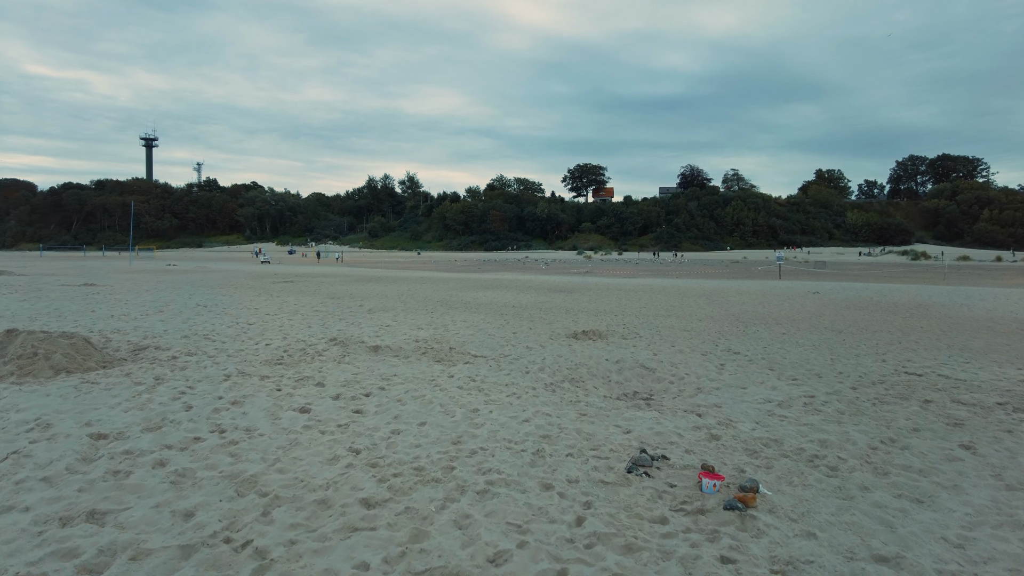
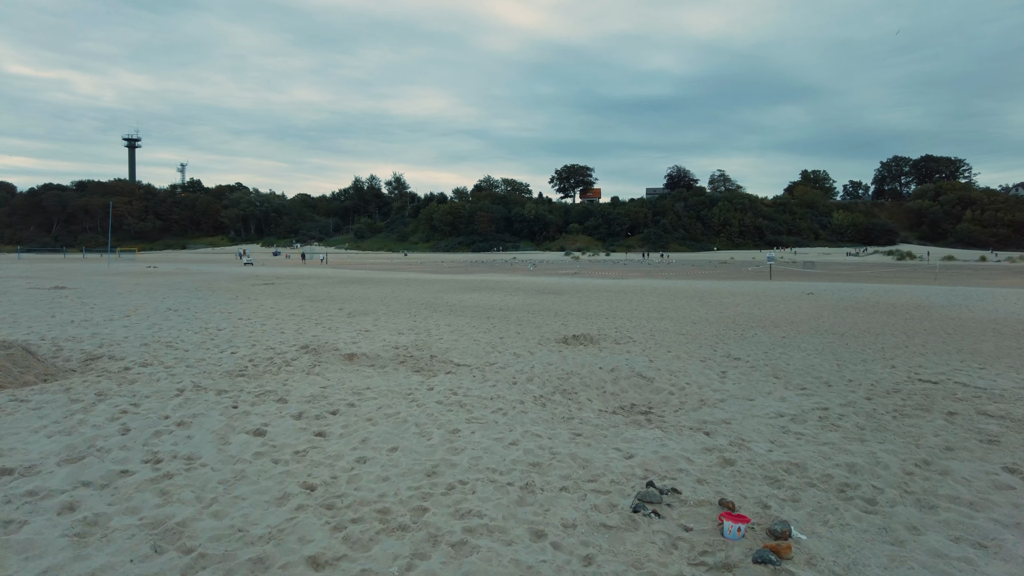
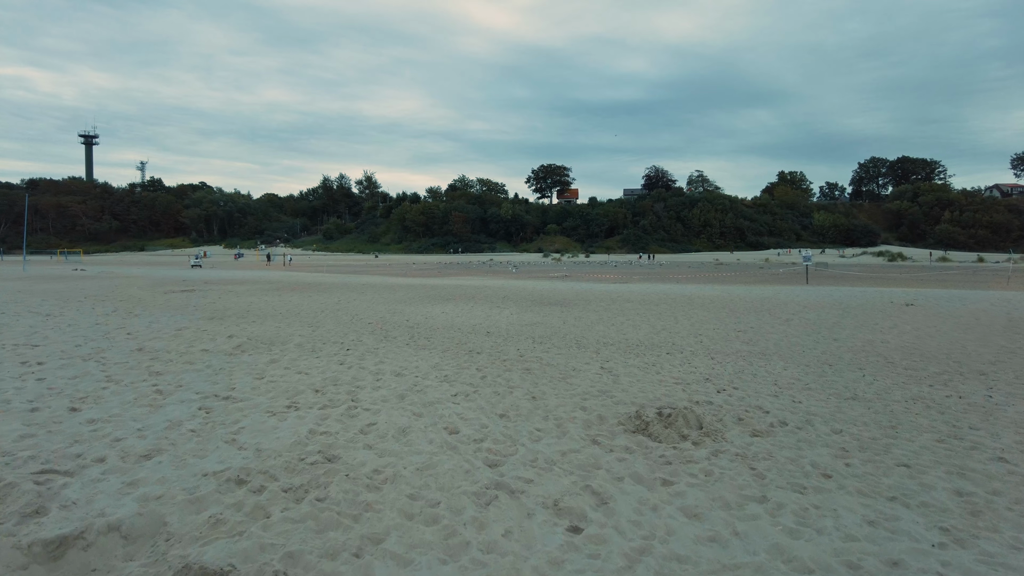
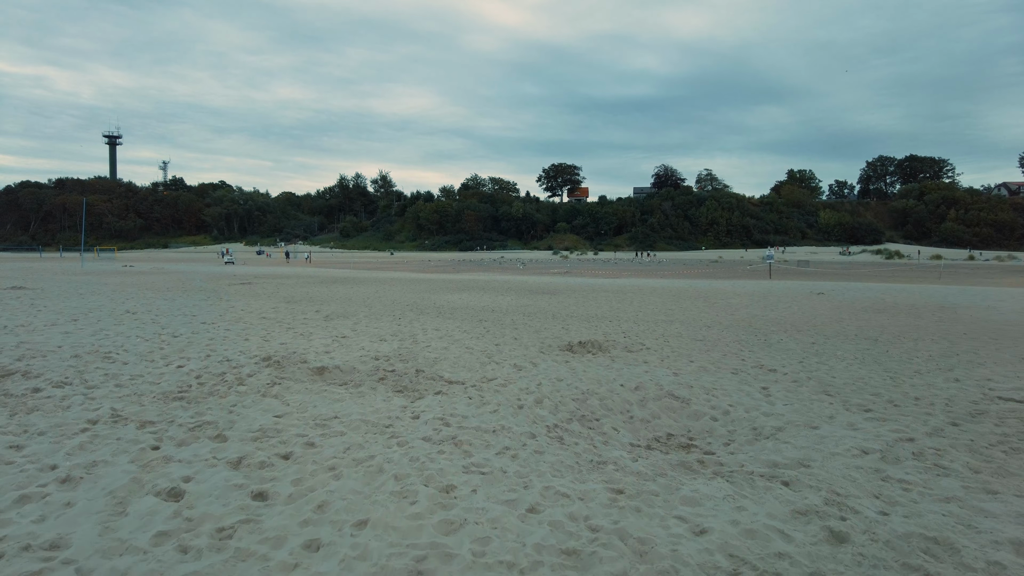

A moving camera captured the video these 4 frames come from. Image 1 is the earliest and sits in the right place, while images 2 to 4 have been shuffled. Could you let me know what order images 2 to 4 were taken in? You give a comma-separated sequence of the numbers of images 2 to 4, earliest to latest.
2, 4, 3
